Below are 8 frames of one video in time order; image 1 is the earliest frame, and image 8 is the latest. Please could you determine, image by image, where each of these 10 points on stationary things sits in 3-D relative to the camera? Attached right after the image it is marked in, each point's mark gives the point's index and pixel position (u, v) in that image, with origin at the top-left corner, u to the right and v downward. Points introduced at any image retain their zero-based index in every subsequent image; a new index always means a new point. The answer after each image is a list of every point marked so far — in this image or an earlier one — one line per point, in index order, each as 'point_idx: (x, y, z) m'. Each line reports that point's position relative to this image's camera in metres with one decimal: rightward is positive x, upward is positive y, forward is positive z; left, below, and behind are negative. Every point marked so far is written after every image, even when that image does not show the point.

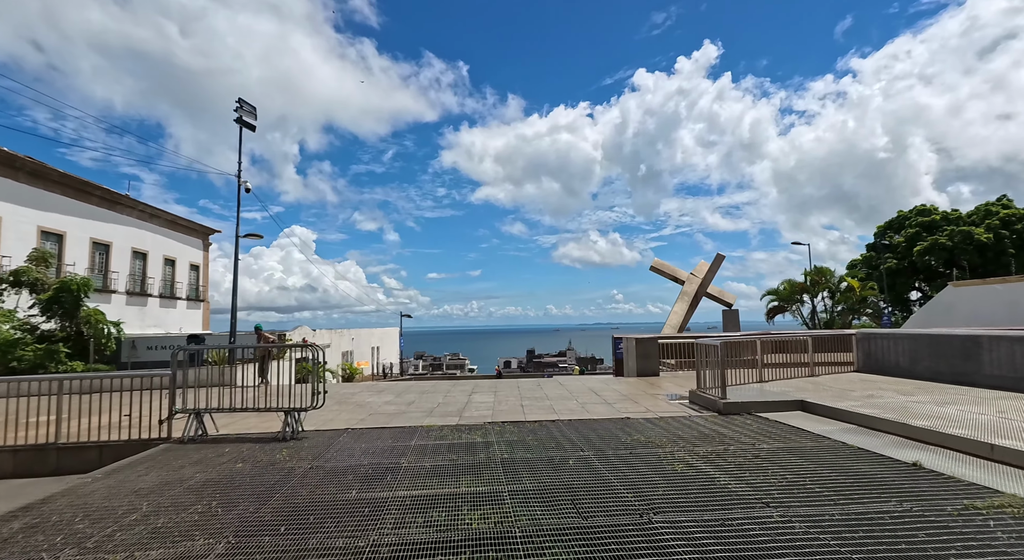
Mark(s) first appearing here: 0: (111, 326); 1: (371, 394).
0: (-12.1, -1.4, +15.2) m
1: (-2.8, -2.3, +10.1) m
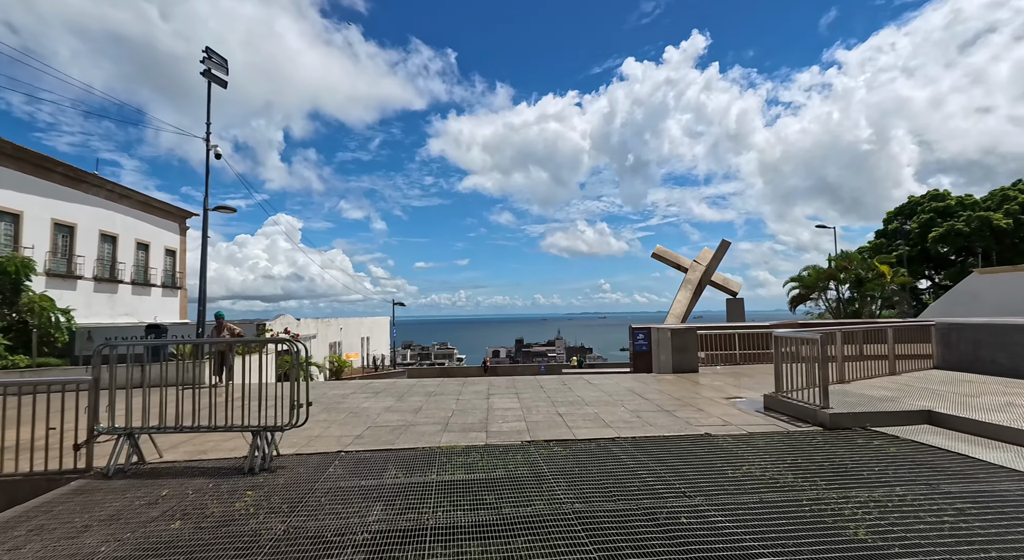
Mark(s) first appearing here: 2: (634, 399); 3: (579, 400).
0: (-11.8, -0.9, +13.2) m
1: (-2.4, -2.0, +8.3) m
2: (+1.8, -1.8, +7.5) m
3: (+1.0, -1.8, +7.6) m
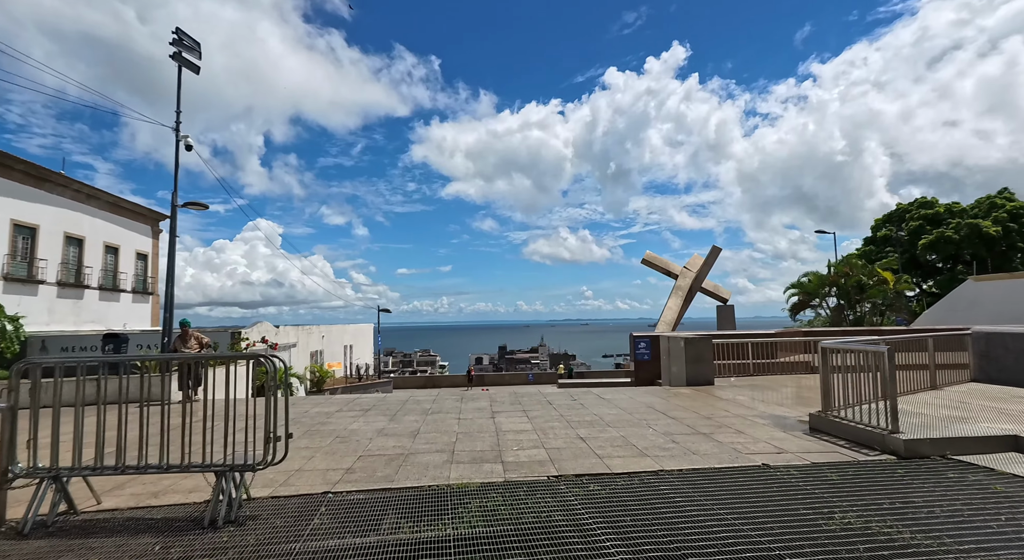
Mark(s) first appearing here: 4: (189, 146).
0: (-11.9, -1.0, +11.9) m
1: (-2.3, -2.0, +7.3) m
2: (+2.0, -1.9, +6.7) m
3: (+1.1, -1.9, +6.7) m
4: (-6.8, +2.8, +10.7) m
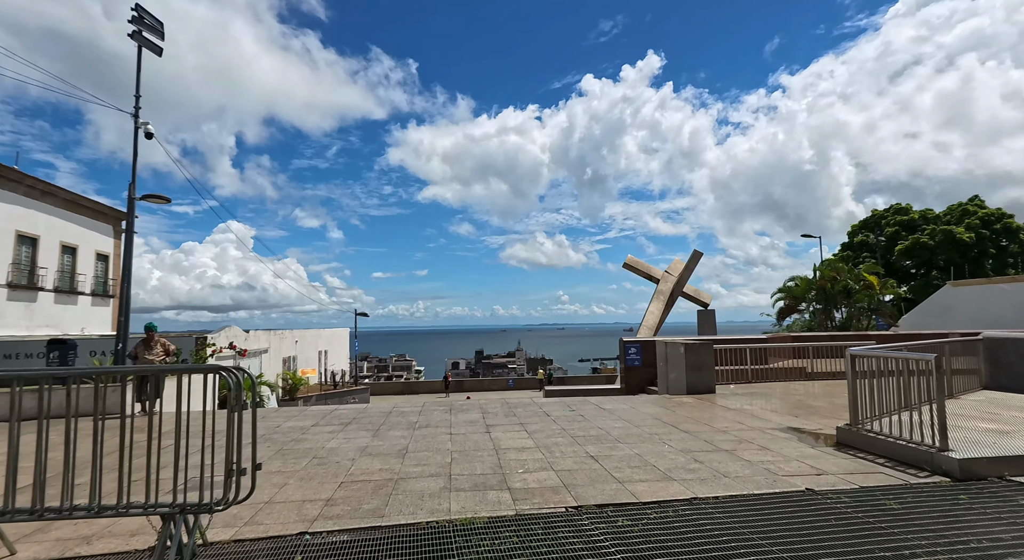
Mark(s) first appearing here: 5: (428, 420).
0: (-12.1, -1.0, +10.7) m
1: (-2.3, -2.0, +6.5) m
2: (+1.9, -1.9, +6.1) m
3: (+1.1, -1.9, +6.1) m
4: (-7.0, +2.8, +9.7) m
5: (-1.2, -2.0, +7.3) m
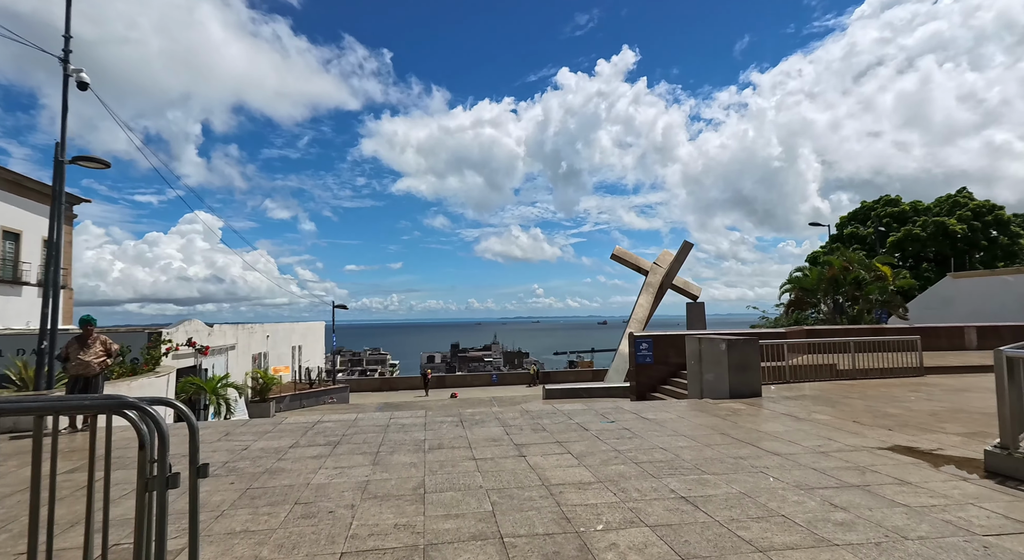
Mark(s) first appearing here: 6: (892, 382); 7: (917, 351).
0: (-11.9, -0.7, +8.6) m
1: (-1.9, -1.8, +5.0) m
2: (+2.4, -1.7, +4.8) m
3: (+1.6, -1.7, +4.8) m
4: (-6.7, +3.1, +7.9) m
5: (-0.9, -1.8, +5.9) m
6: (+7.1, -1.9, +9.4) m
7: (+8.5, -1.5, +10.5) m
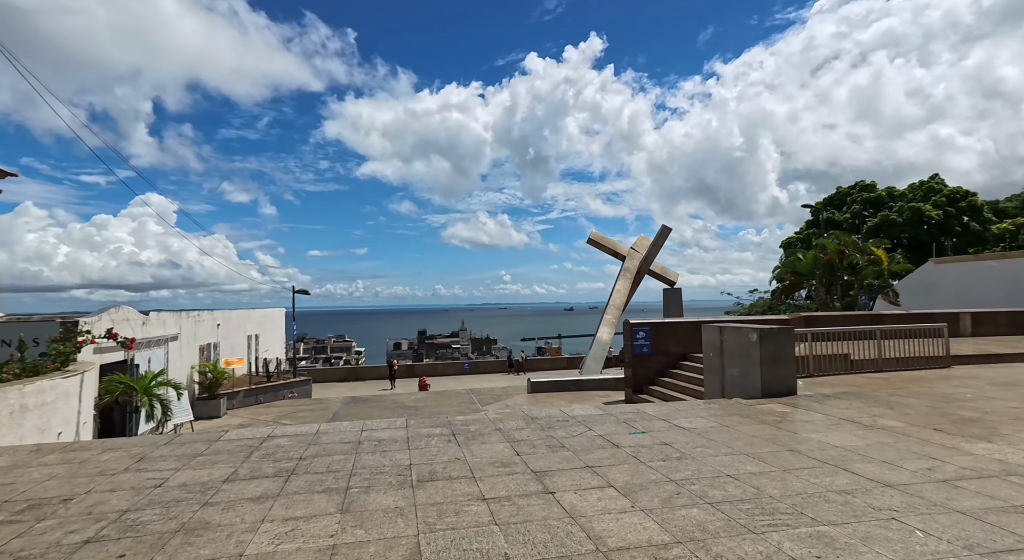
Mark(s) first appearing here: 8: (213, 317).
0: (-11.9, -0.4, +6.5) m
1: (-1.7, -1.6, +3.5) m
2: (+2.5, -1.5, +3.6) m
3: (+1.7, -1.5, +3.5) m
4: (-6.7, +3.4, +5.9) m
5: (-0.7, -1.6, +4.4) m
6: (+7.0, -1.6, +8.5) m
7: (+8.3, -1.1, +9.7) m
8: (-10.6, -1.3, +17.8) m
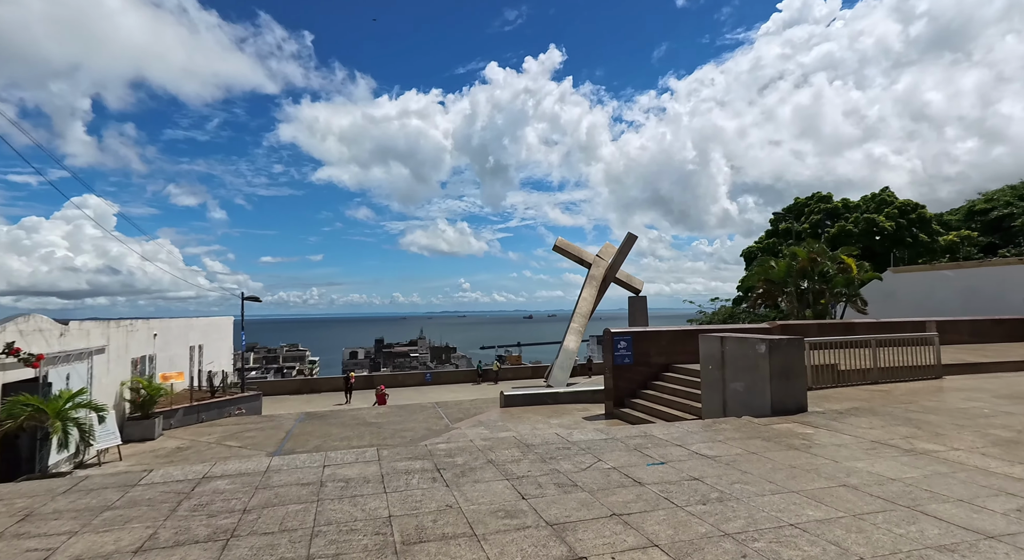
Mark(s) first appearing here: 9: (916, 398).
0: (-12.0, -0.4, +4.6) m
1: (-1.6, -1.6, +2.5) m
2: (+2.7, -1.5, +2.9) m
3: (+1.9, -1.5, +2.7) m
4: (-6.8, +3.4, +4.6) m
5: (-0.7, -1.6, +3.5) m
6: (+6.7, -1.7, +8.2) m
7: (+7.9, -1.3, +9.5) m
8: (-11.6, -1.5, +16.0) m
9: (+6.0, -1.7, +7.4) m
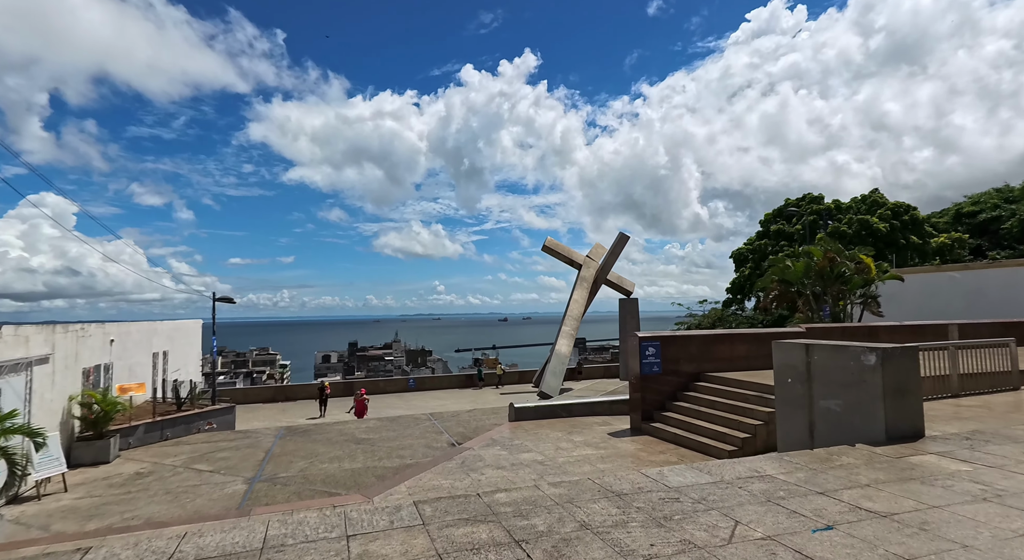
0: (-11.3, -0.3, +2.7) m
1: (-0.8, -1.5, +1.1) m
2: (+3.4, -1.4, +1.7) m
3: (+2.6, -1.5, +1.5) m
4: (-6.0, +3.4, +2.9) m
5: (+0.1, -1.6, +2.1) m
6: (+7.2, -1.7, +7.1) m
7: (+8.4, -1.2, +8.5) m
8: (-11.4, -1.5, +14.1) m
9: (+6.5, -1.7, +6.4) m
